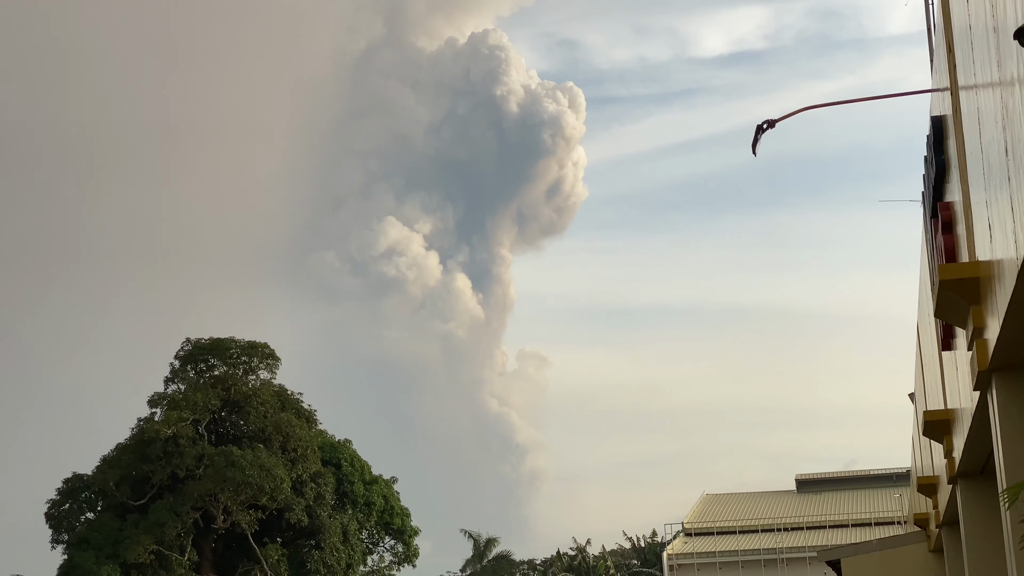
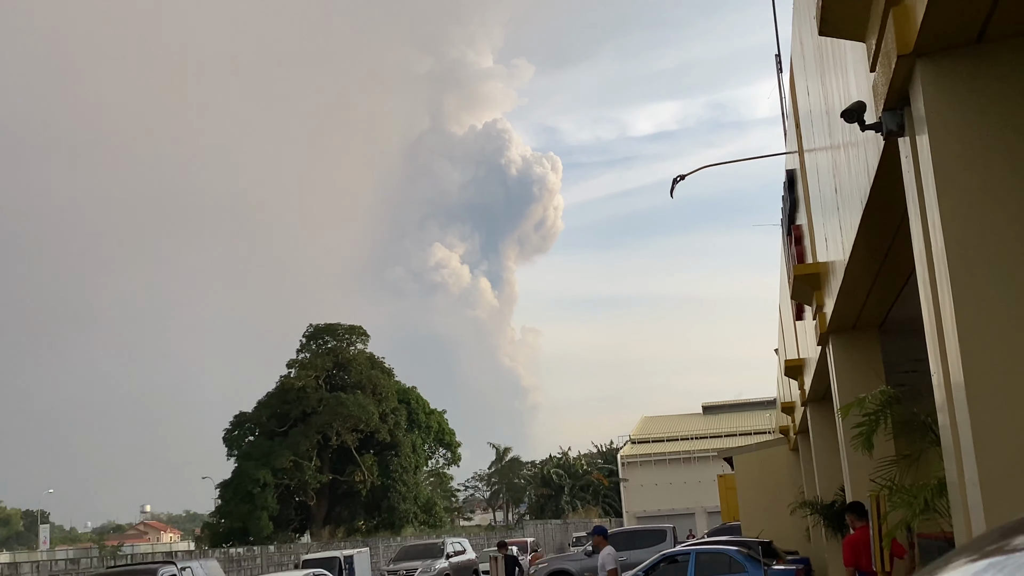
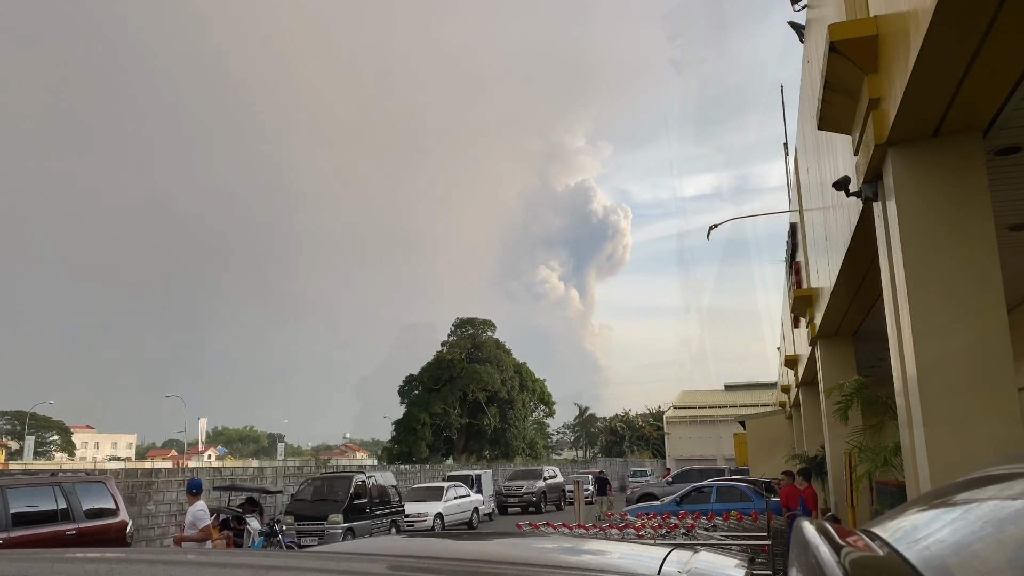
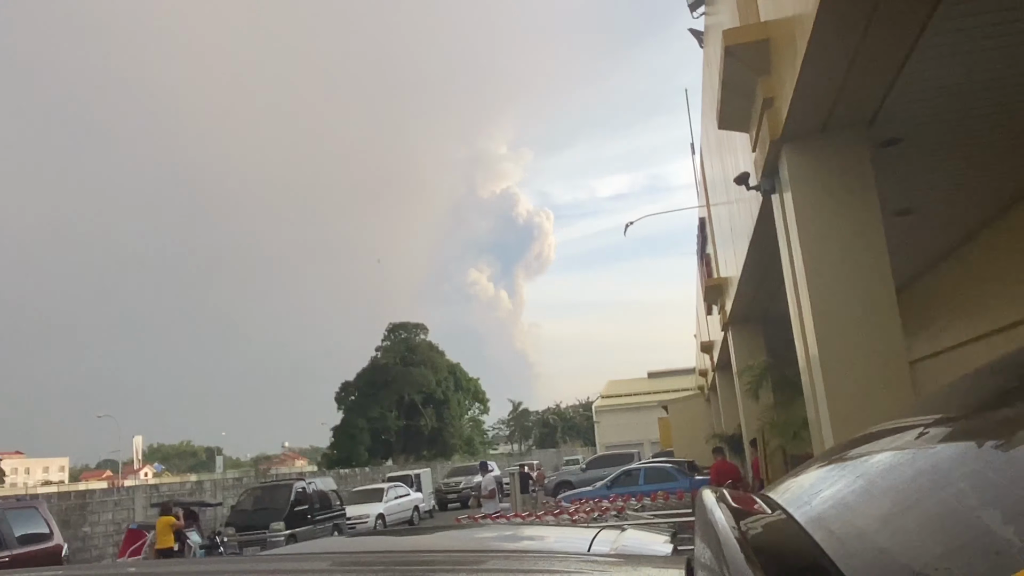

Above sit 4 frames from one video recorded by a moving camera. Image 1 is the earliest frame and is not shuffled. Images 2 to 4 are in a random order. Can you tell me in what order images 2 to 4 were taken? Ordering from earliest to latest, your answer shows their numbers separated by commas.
2, 4, 3
